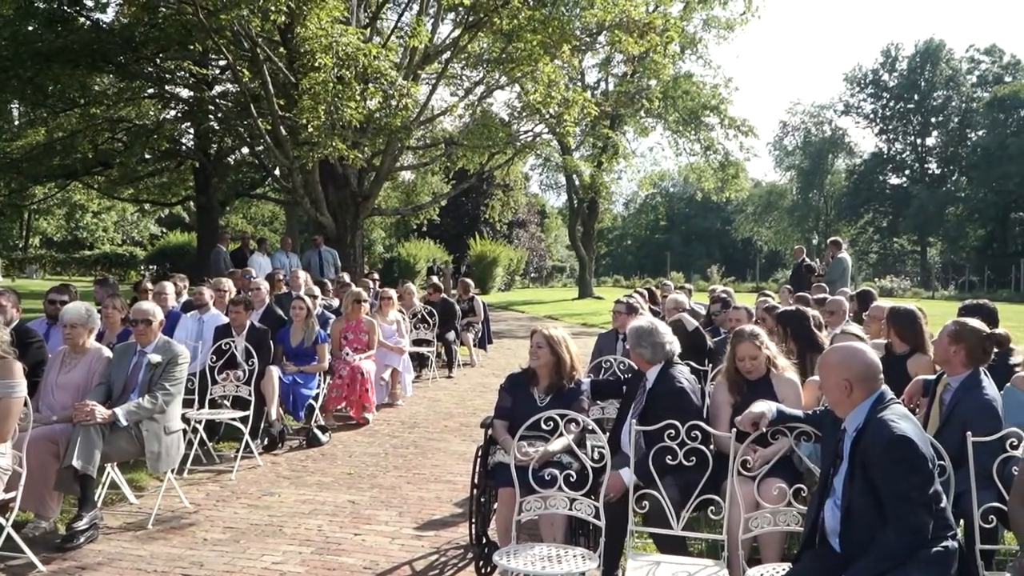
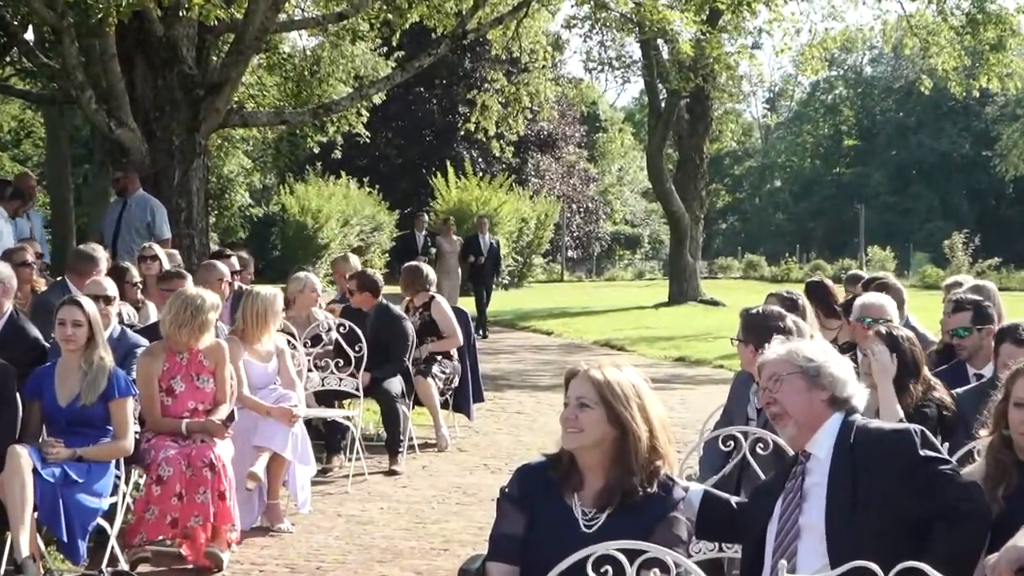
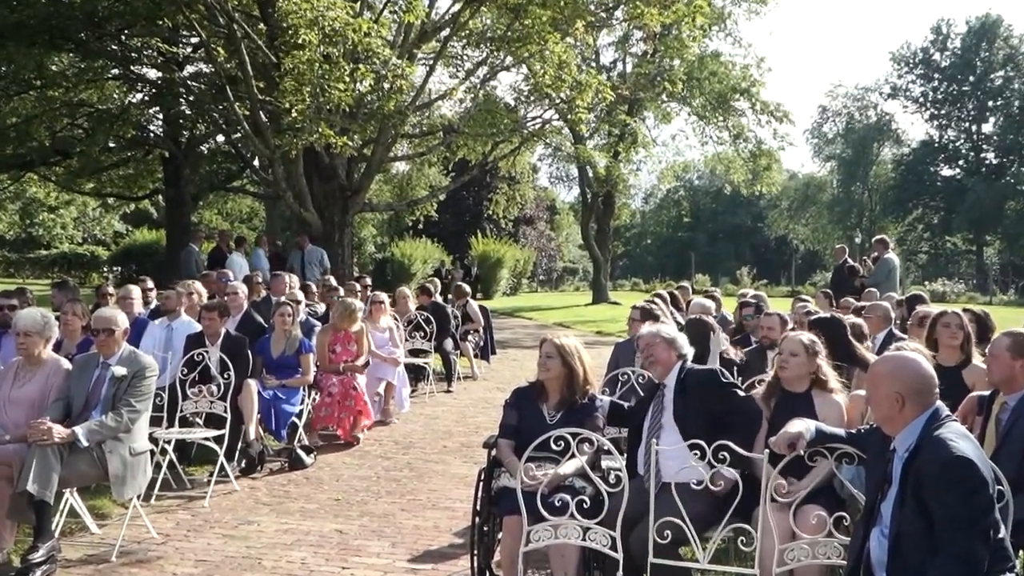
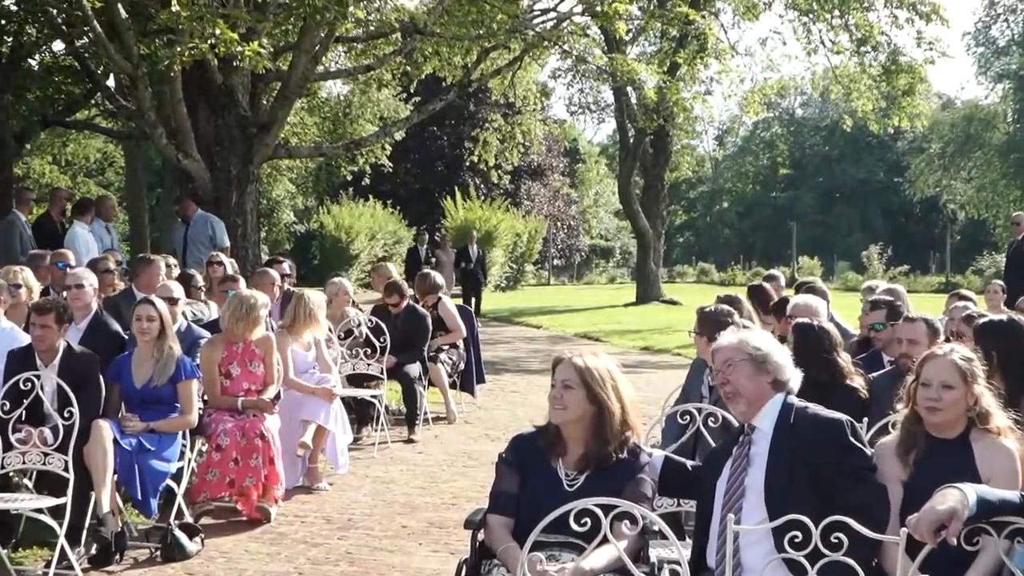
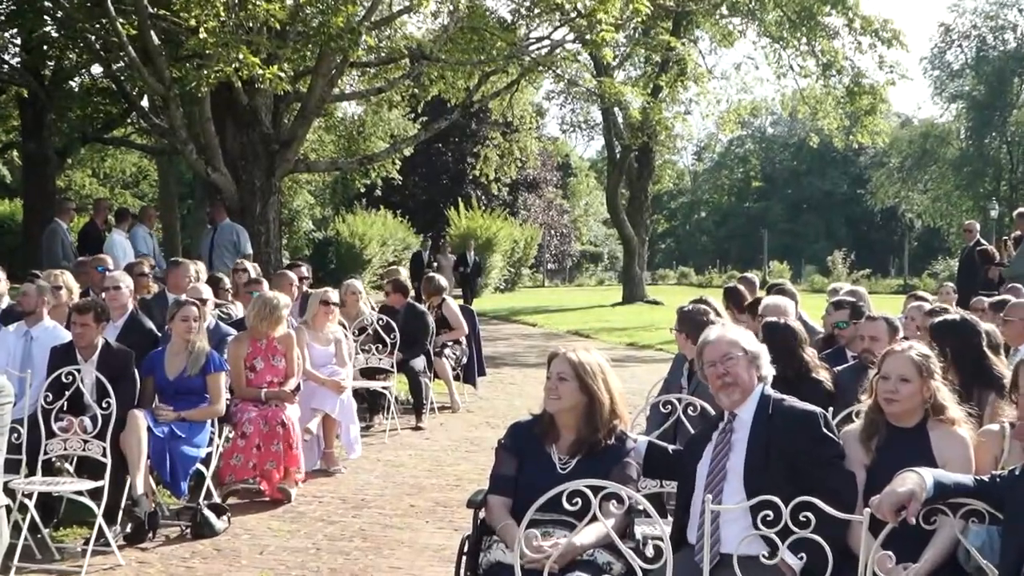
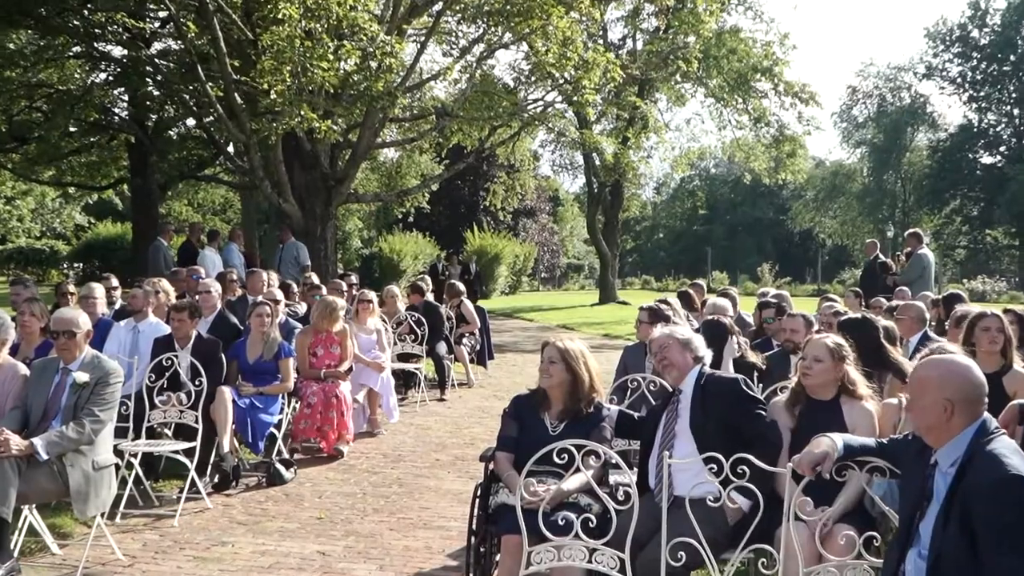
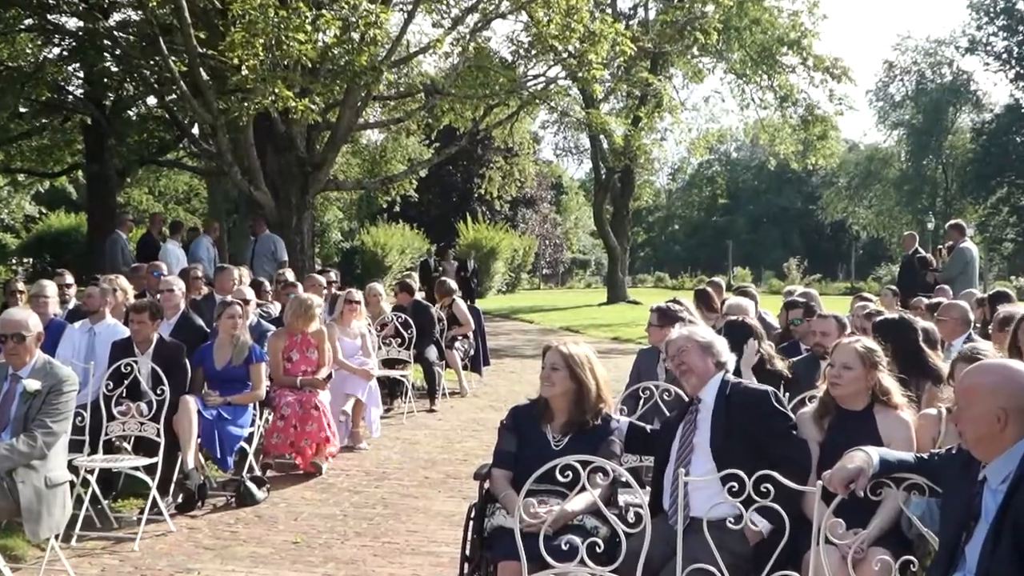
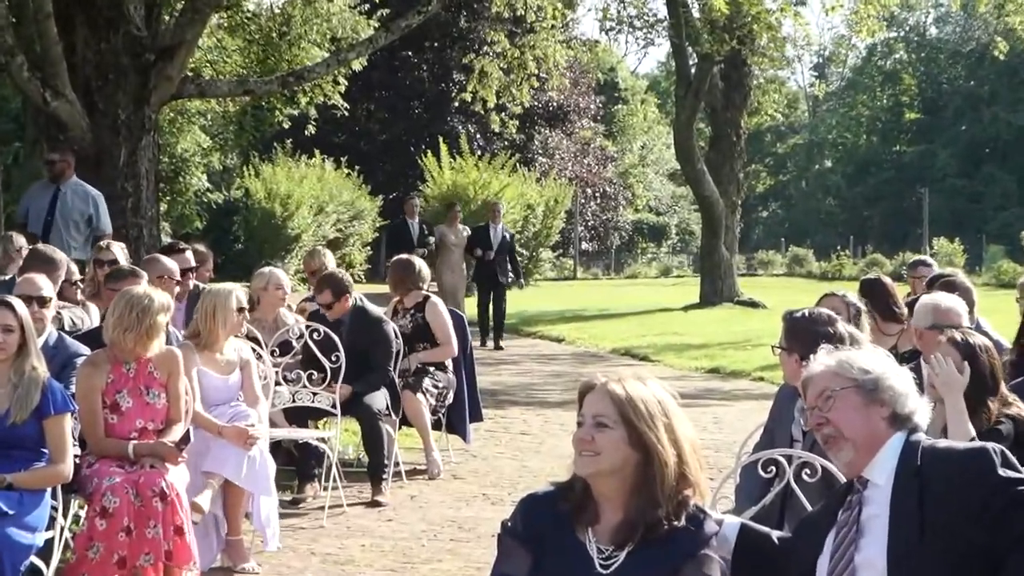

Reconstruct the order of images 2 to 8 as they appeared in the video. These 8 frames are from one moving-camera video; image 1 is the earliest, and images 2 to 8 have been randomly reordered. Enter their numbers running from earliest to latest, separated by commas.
3, 6, 7, 5, 4, 2, 8
